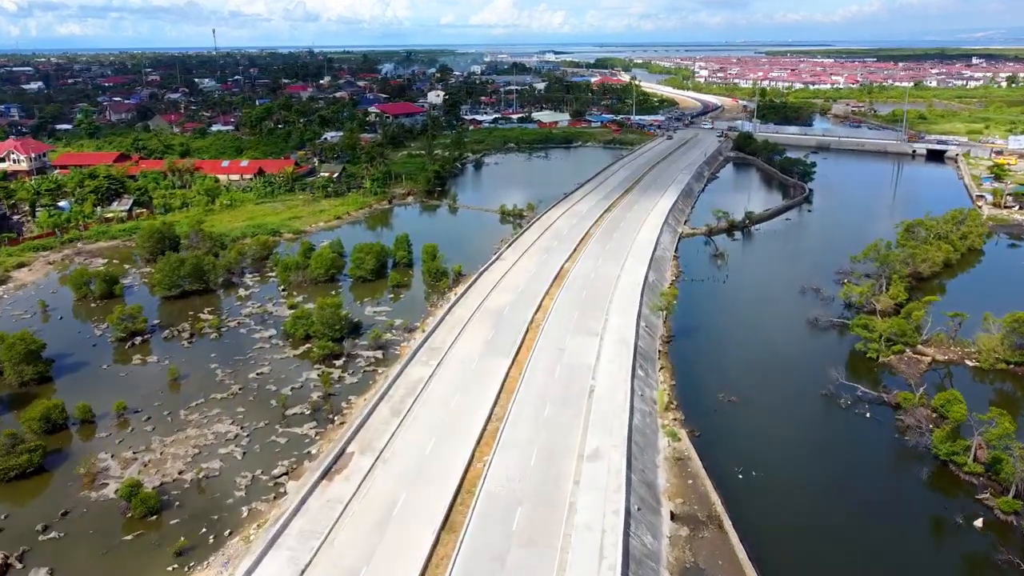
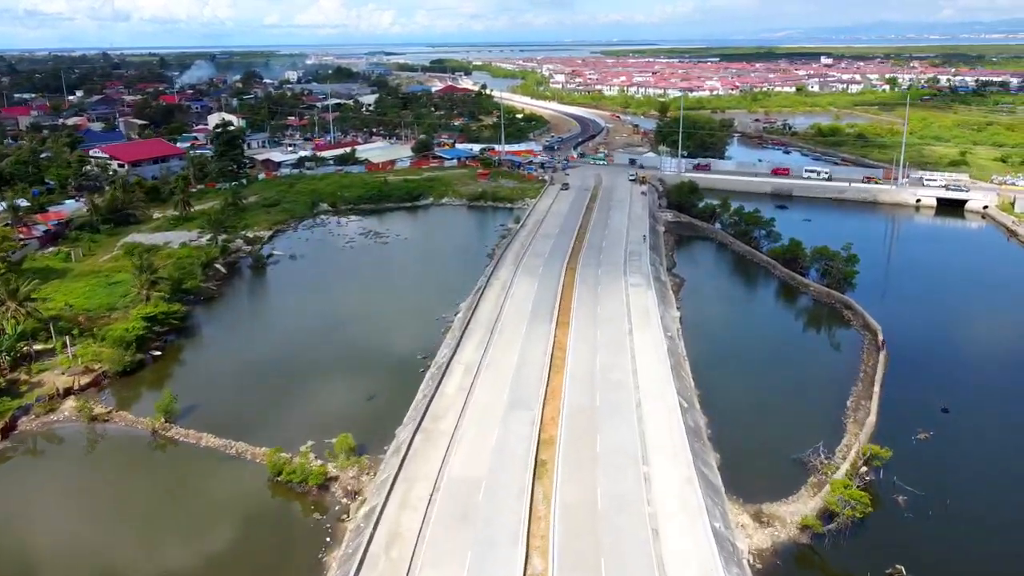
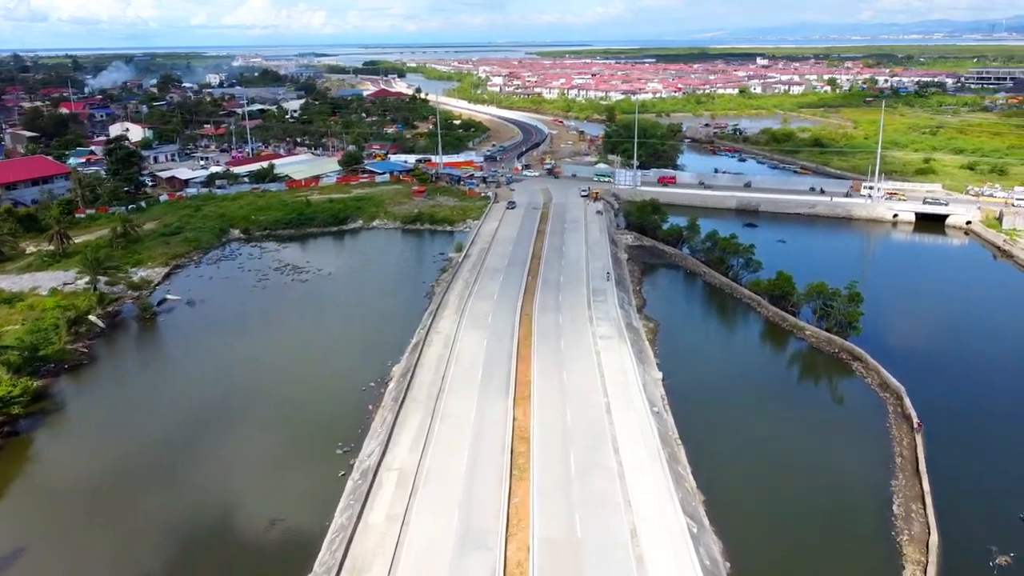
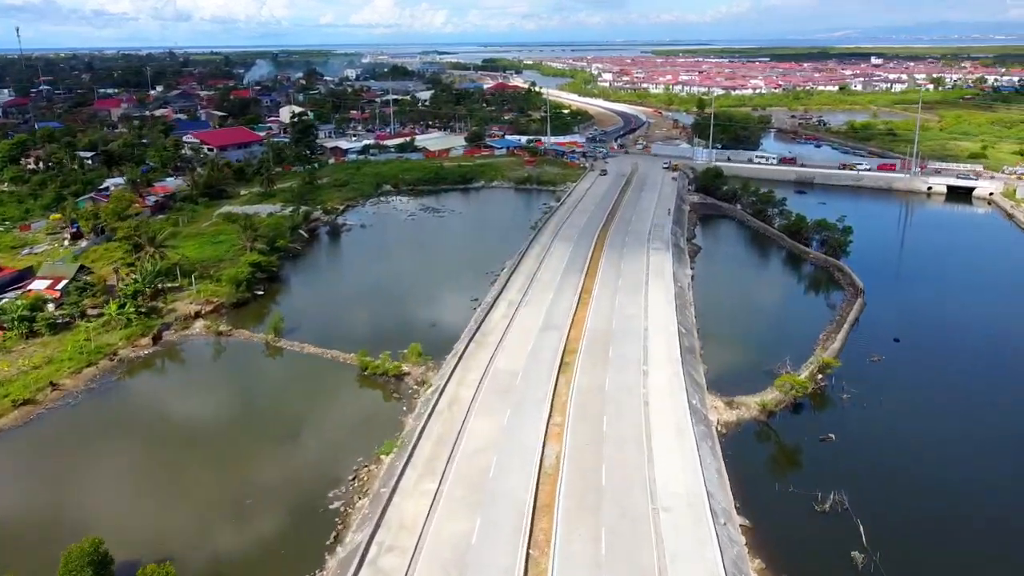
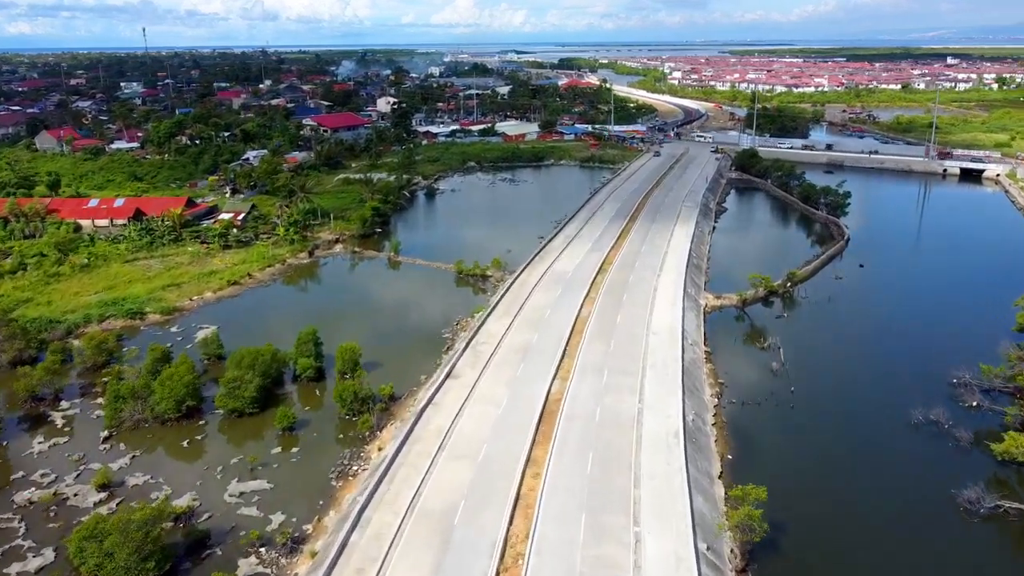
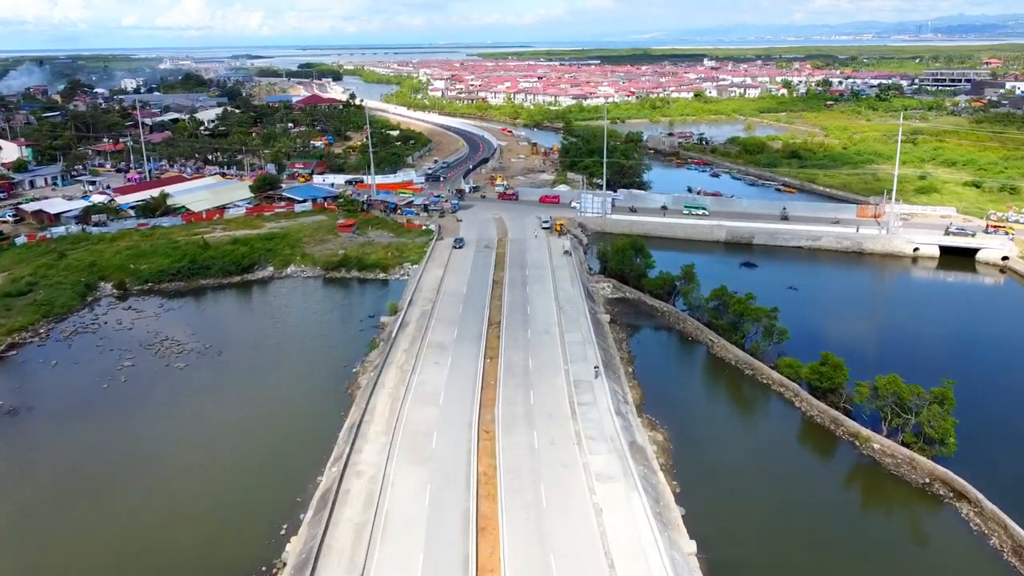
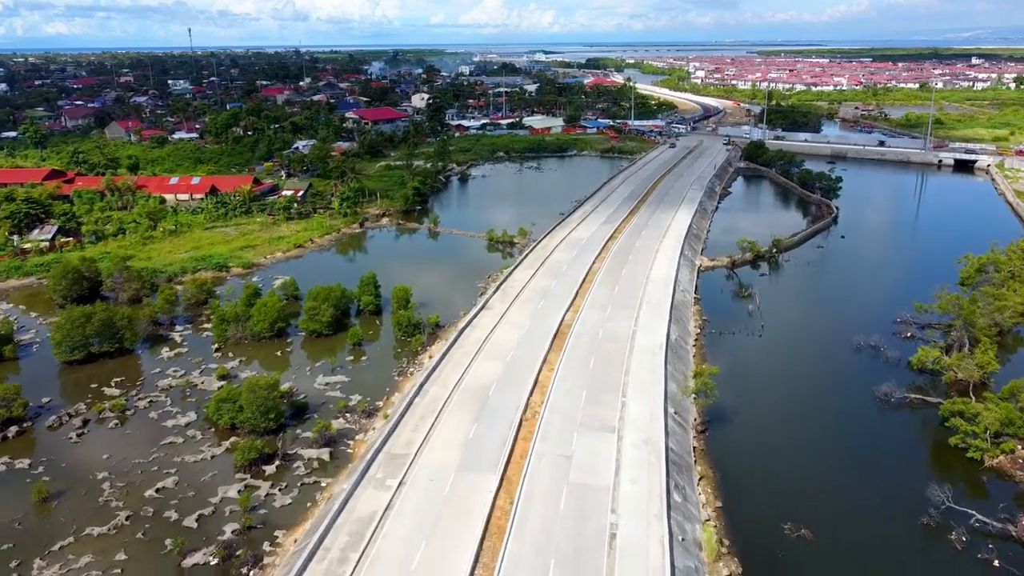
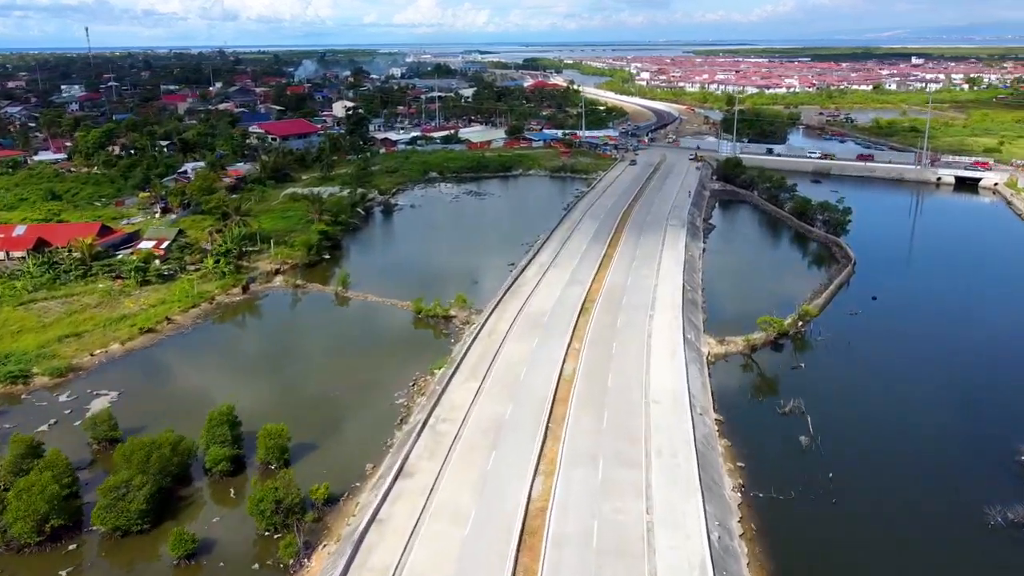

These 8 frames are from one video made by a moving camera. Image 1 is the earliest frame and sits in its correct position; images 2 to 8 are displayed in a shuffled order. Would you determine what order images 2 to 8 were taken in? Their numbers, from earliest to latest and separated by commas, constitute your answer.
7, 5, 8, 4, 2, 3, 6
